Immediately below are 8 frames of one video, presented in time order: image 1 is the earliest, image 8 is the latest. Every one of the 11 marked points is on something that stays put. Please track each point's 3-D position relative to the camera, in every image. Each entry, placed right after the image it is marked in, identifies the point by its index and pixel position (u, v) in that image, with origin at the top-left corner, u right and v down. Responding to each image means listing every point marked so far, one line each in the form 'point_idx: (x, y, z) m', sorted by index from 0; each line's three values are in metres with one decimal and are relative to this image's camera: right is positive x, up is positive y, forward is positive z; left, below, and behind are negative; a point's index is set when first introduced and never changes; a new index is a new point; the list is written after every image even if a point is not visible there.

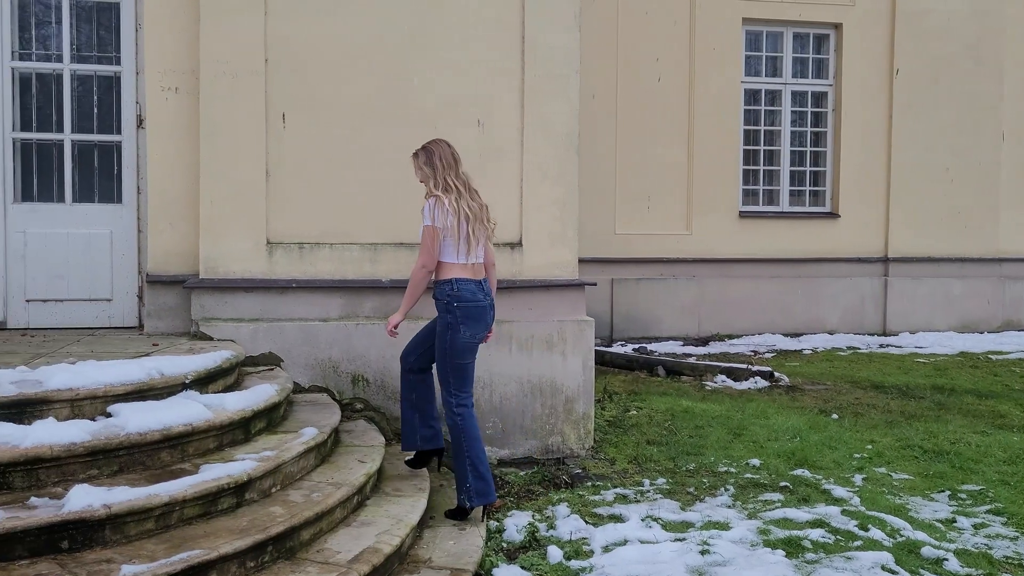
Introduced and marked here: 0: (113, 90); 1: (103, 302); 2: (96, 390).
0: (-2.0, +1.0, +4.6) m
1: (-2.0, -0.1, +4.6) m
2: (-1.4, -0.3, +3.0) m
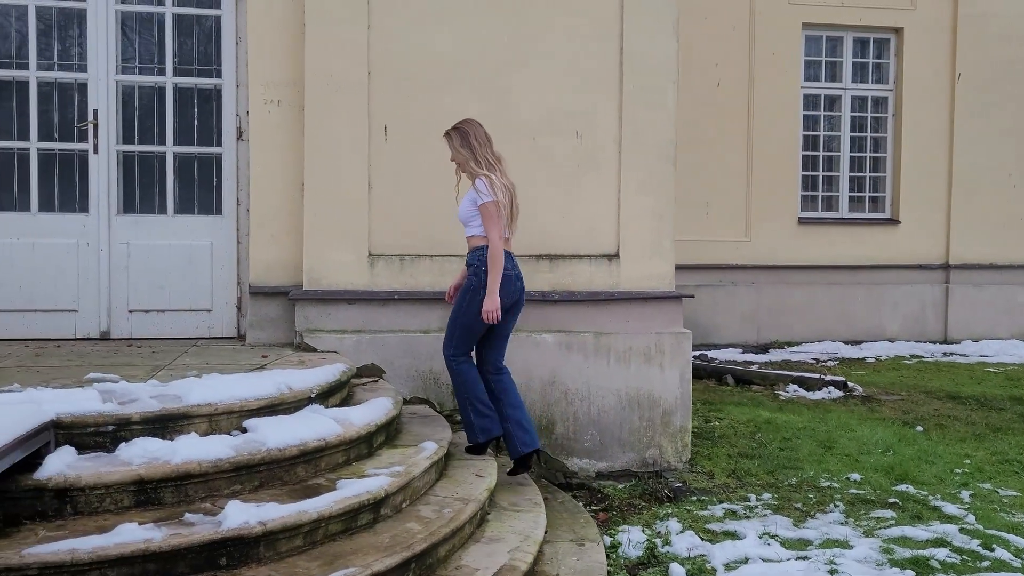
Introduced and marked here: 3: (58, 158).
0: (-1.5, +0.9, +4.7) m
1: (-1.6, -0.1, +4.7) m
2: (-0.9, -0.4, +3.1) m
3: (-2.2, +0.6, +4.6) m
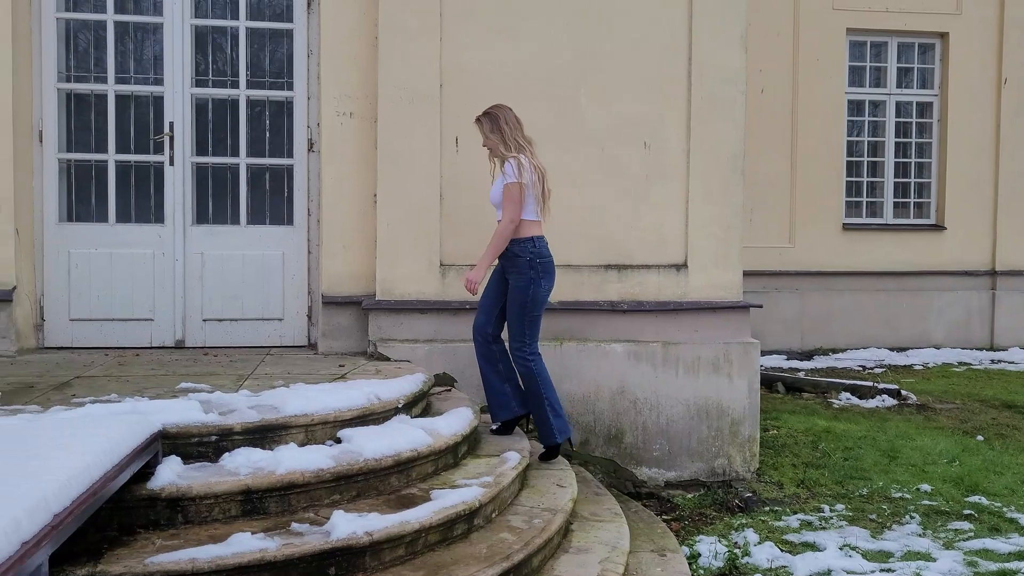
0: (-1.2, +0.9, +4.8) m
1: (-1.2, -0.2, +4.7) m
2: (-0.6, -0.4, +3.1) m
3: (-1.9, +0.6, +4.6) m
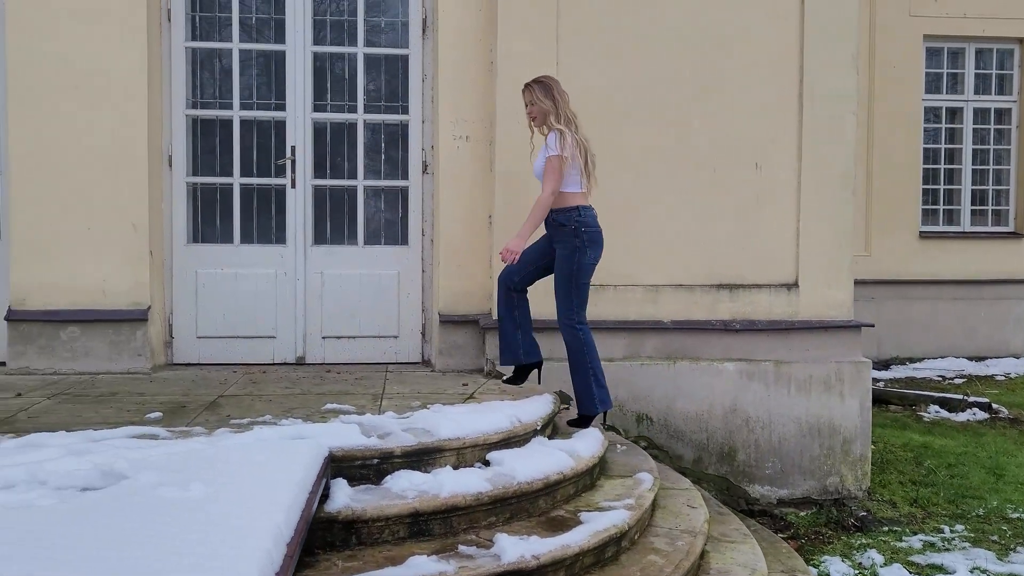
0: (-0.6, +0.8, +4.9) m
1: (-0.6, -0.3, +4.9) m
2: (-0.1, -0.5, +3.2) m
3: (-1.3, +0.5, +4.8) m
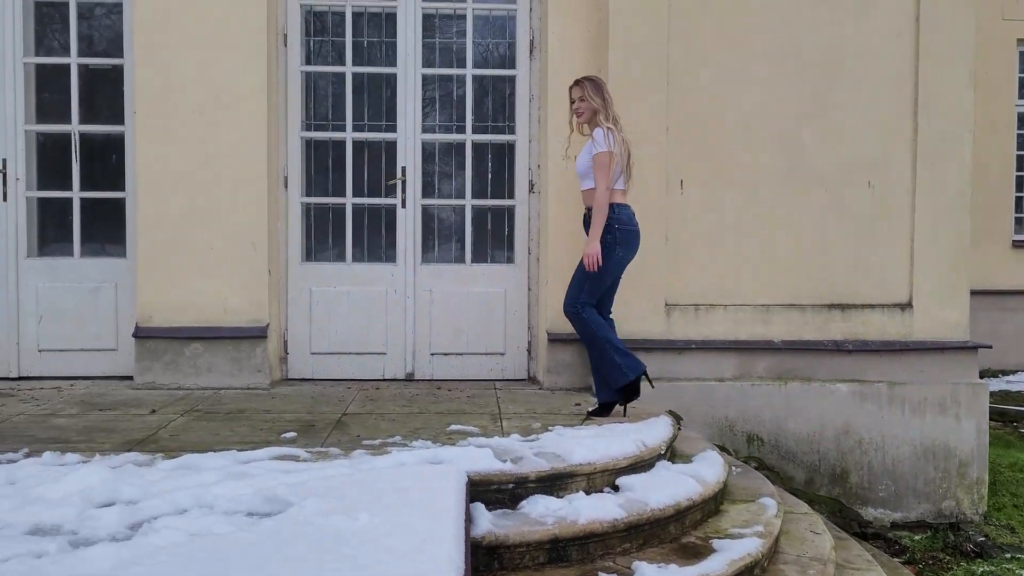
0: (0.0, +0.7, +5.0) m
1: (-0.1, -0.4, +4.9) m
2: (+0.3, -0.6, +3.3) m
3: (-0.8, +0.4, +4.9) m
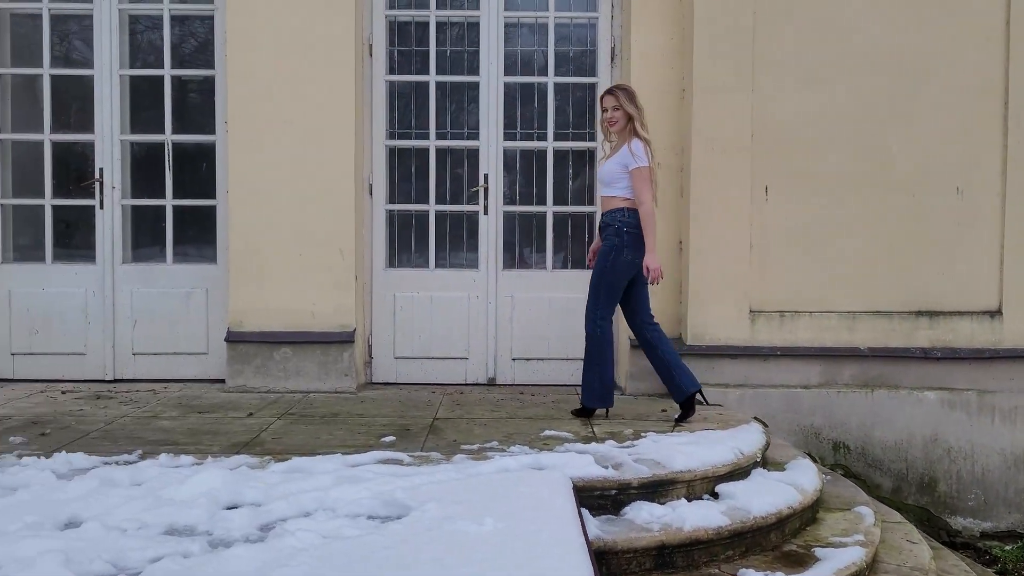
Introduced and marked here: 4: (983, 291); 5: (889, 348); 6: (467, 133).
0: (+0.4, +0.7, +5.0) m
1: (+0.4, -0.4, +5.0) m
2: (+0.7, -0.6, +3.3) m
3: (-0.3, +0.4, +5.0) m
4: (+2.4, 0.0, +4.5) m
5: (+1.8, -0.3, +4.5) m
6: (-0.2, +0.8, +5.0) m
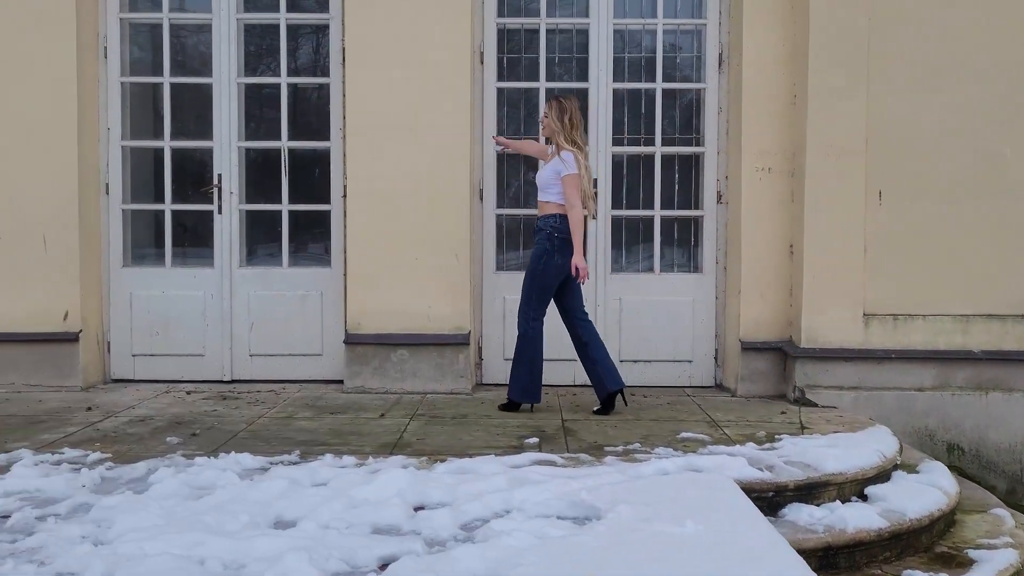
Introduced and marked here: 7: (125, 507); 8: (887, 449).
0: (+1.0, +0.7, +5.1) m
1: (+0.9, -0.4, +5.0) m
2: (+1.2, -0.7, +3.3) m
3: (+0.3, +0.4, +5.1) m
4: (+2.9, 0.0, +4.6) m
5: (+2.4, -0.3, +4.6) m
6: (+0.3, +0.8, +5.1) m
7: (-1.1, -0.6, +2.7) m
8: (+1.5, -0.6, +3.6) m
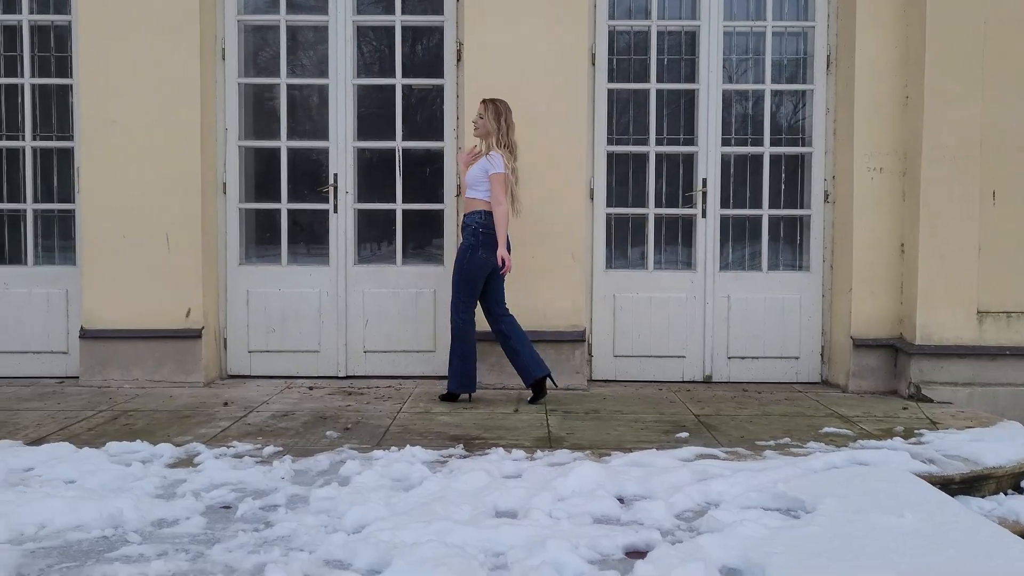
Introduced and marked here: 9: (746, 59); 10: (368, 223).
0: (+1.6, +0.7, +5.1) m
1: (+1.6, -0.4, +5.1) m
2: (+1.8, -0.7, +3.4) m
3: (+0.9, +0.4, +5.2) m
4: (+3.5, 0.0, +4.7) m
5: (+3.0, -0.3, +4.7) m
6: (+1.0, +0.8, +5.1) m
7: (-0.5, -0.6, +2.8) m
8: (+2.1, -0.6, +3.7) m
9: (+1.3, +1.3, +5.1) m
10: (-0.8, +0.4, +5.2) m
